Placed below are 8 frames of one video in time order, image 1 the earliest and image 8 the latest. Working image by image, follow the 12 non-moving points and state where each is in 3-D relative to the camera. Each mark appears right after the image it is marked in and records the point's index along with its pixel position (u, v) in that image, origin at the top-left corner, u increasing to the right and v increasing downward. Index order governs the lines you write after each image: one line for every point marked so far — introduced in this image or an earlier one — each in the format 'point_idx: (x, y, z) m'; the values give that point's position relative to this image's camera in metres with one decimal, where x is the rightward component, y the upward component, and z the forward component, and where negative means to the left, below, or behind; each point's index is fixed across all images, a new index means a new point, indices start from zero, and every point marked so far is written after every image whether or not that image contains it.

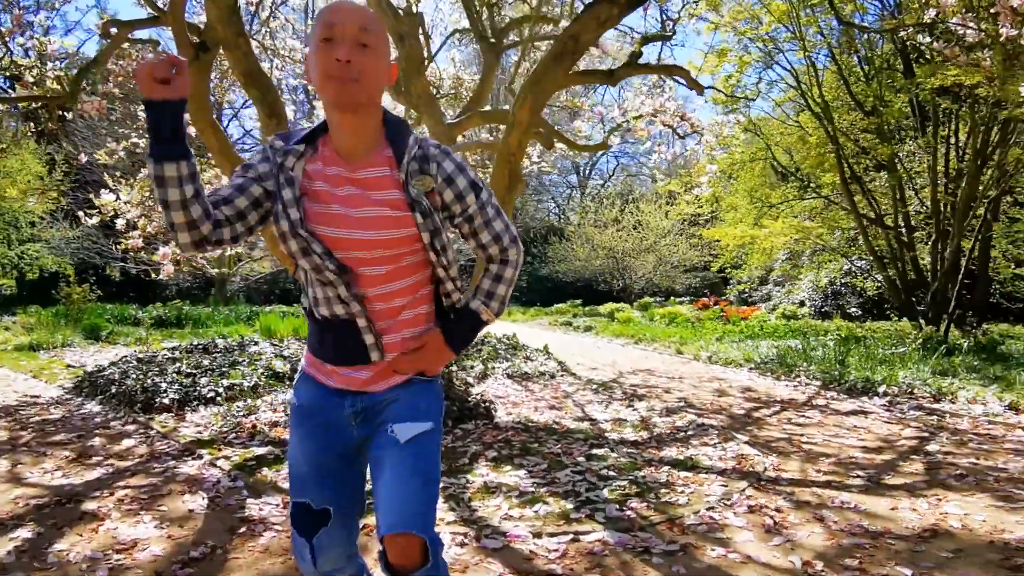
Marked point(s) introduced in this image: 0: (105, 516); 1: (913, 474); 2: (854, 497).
0: (-1.8, -1.0, +2.9) m
1: (+2.2, -1.0, +3.6) m
2: (+1.7, -1.0, +3.2) m
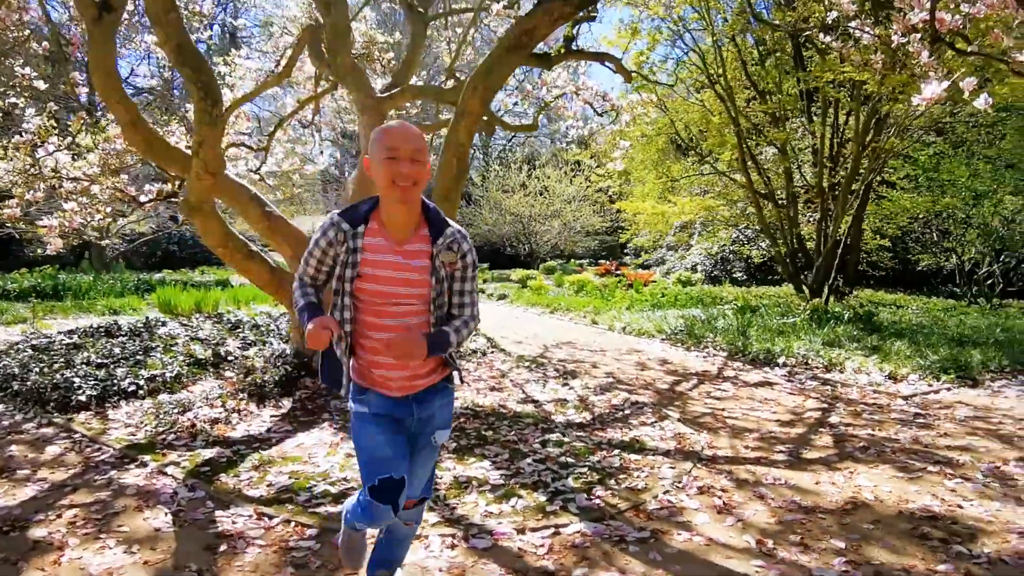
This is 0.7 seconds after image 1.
0: (-1.9, -1.1, +2.7) m
1: (+2.0, -1.0, +4.1) m
2: (+1.5, -1.0, +3.7) m
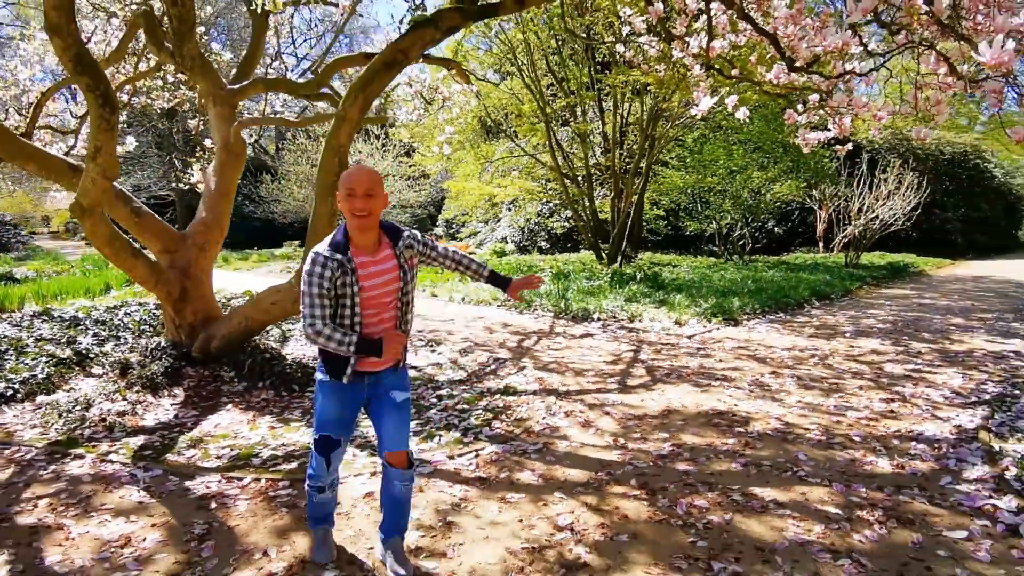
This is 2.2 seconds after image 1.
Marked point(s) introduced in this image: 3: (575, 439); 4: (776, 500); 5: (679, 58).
0: (-2.1, -1.1, +3.1) m
1: (+1.1, -0.8, +5.5) m
2: (+0.8, -0.8, +5.0) m
3: (+0.4, -0.9, +4.1) m
4: (+1.3, -1.0, +3.2) m
5: (+2.1, +2.9, +8.1) m
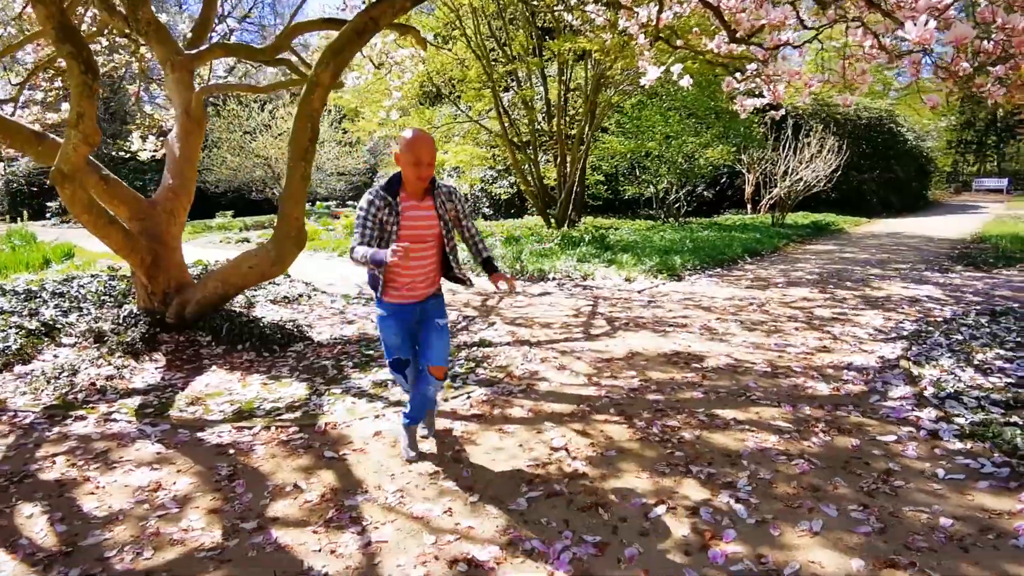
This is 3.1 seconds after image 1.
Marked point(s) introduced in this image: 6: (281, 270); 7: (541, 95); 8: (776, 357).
0: (-2.1, -0.9, +3.2) m
1: (+0.8, -0.4, +6.0) m
2: (+0.6, -0.5, +5.4) m
3: (+0.3, -0.6, +4.5) m
4: (+1.3, -0.8, +3.7) m
5: (+1.4, +3.4, +8.5) m
6: (-2.0, +0.2, +5.6) m
7: (+0.6, +4.0, +13.4) m
8: (+2.0, -0.5, +5.0) m
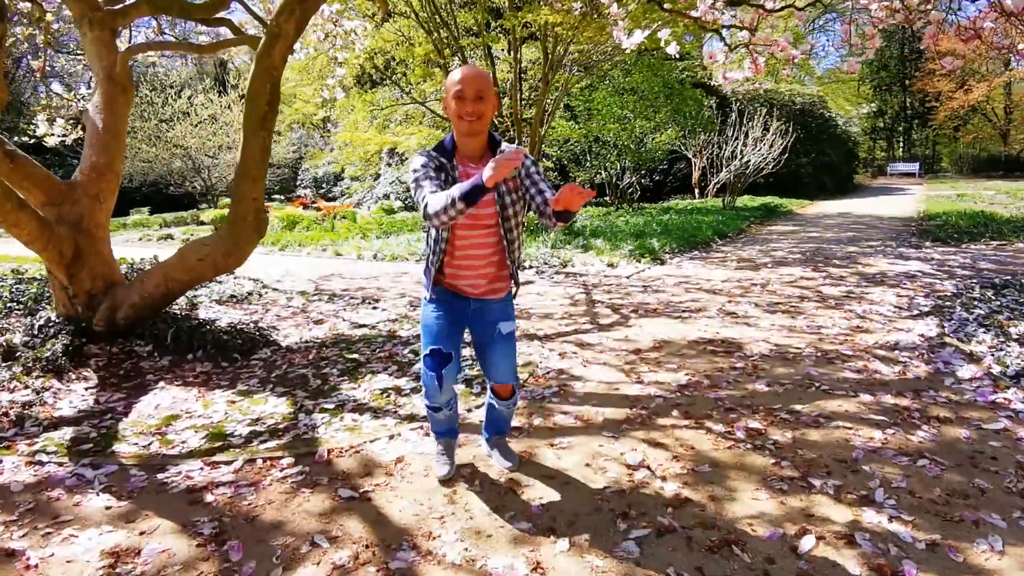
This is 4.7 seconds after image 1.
0: (-1.8, -0.9, +2.3) m
1: (+0.8, -0.2, +5.4) m
2: (+0.7, -0.3, +4.8) m
3: (+0.4, -0.5, +3.8) m
4: (+1.5, -0.6, +3.2) m
5: (+1.0, +3.6, +7.9) m
6: (-2.0, +0.2, +4.7) m
7: (-0.4, +4.2, +12.6) m
8: (+2.1, -0.4, +4.5) m
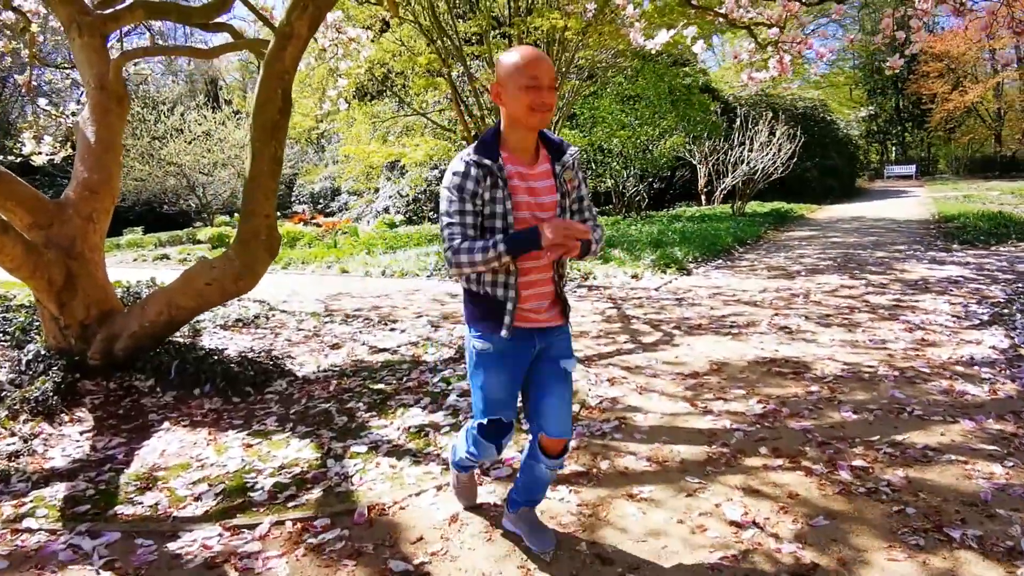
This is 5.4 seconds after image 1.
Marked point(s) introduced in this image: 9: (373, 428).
0: (-1.5, -1.0, +1.9) m
1: (+1.1, -0.3, +5.0) m
2: (+0.9, -0.5, +4.4) m
3: (+0.7, -0.6, +3.4) m
4: (+1.8, -0.7, +2.8) m
5: (+1.2, +3.4, +7.5) m
6: (-1.7, 0.0, +4.2) m
7: (-0.3, +3.9, +12.3) m
8: (+2.4, -0.4, +4.1) m
9: (-0.7, -0.7, +3.4) m
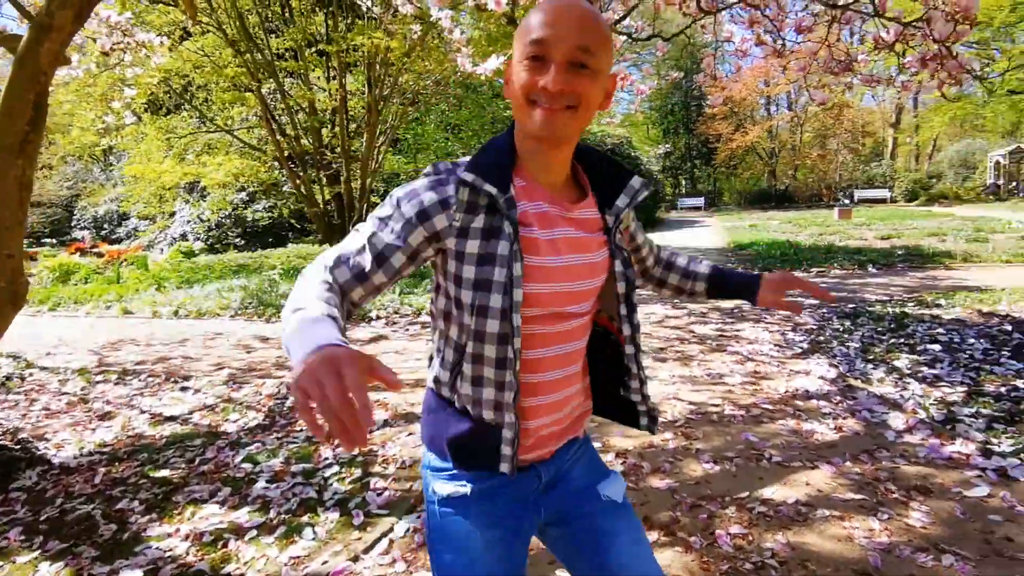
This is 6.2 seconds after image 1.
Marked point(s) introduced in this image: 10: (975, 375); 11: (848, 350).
0: (-1.8, -1.3, +0.9) m
1: (-0.1, -0.6, +4.6) m
2: (-0.1, -0.7, +4.0) m
3: (0.0, -0.9, +3.0) m
4: (+1.2, -0.9, +2.6) m
5: (-0.8, +3.0, +7.2) m
6: (-2.6, -0.3, +3.2) m
7: (-3.4, +3.3, +11.5) m
8: (+1.4, -0.7, +4.1) m
9: (-1.4, -1.0, +2.6) m
10: (+3.2, -0.6, +4.5) m
11: (+2.7, -0.5, +5.2) m
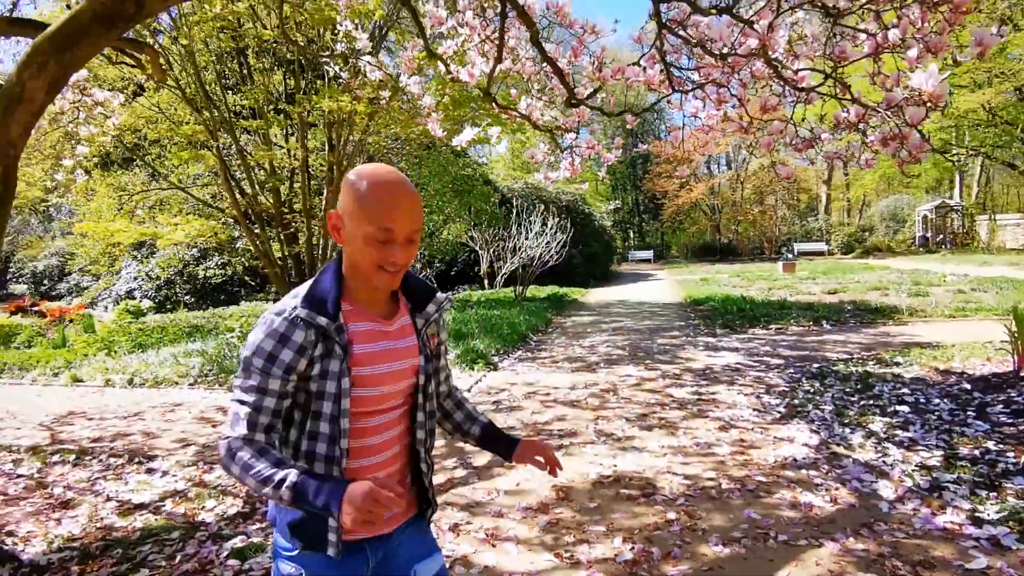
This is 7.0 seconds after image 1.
0: (-1.6, -1.5, +0.7) m
1: (-0.2, -1.1, +4.5) m
2: (-0.1, -1.2, +3.9) m
3: (0.0, -1.2, +2.9) m
4: (+1.2, -1.2, +2.6) m
5: (-1.1, +2.3, +7.3) m
6: (-2.6, -0.7, +2.9) m
7: (-4.0, +2.2, +11.4) m
8: (+1.3, -1.1, +4.1) m
9: (-1.4, -1.3, +2.4) m
10: (+3.2, -1.1, +4.7) m
11: (+2.5, -1.0, +5.3) m
